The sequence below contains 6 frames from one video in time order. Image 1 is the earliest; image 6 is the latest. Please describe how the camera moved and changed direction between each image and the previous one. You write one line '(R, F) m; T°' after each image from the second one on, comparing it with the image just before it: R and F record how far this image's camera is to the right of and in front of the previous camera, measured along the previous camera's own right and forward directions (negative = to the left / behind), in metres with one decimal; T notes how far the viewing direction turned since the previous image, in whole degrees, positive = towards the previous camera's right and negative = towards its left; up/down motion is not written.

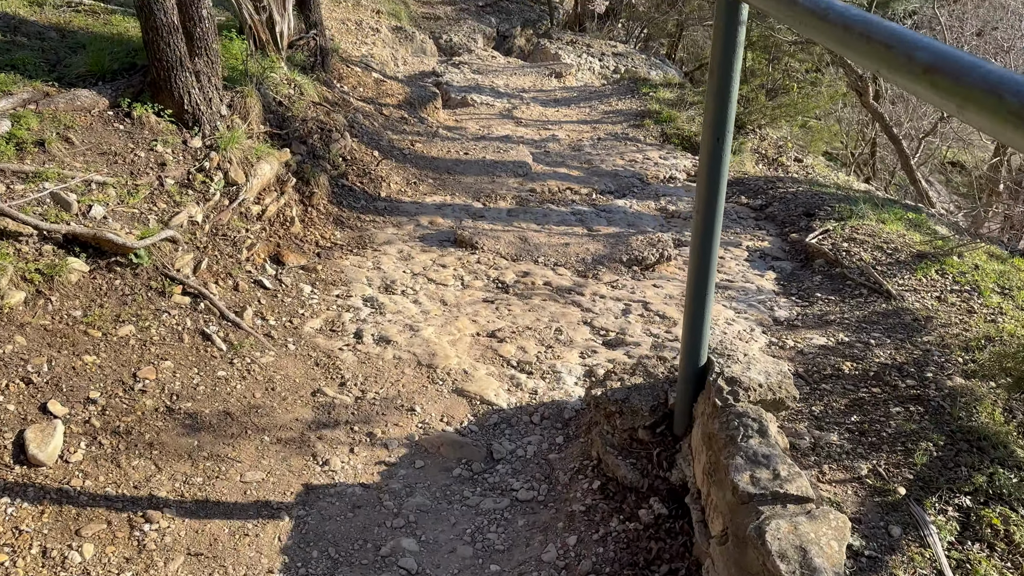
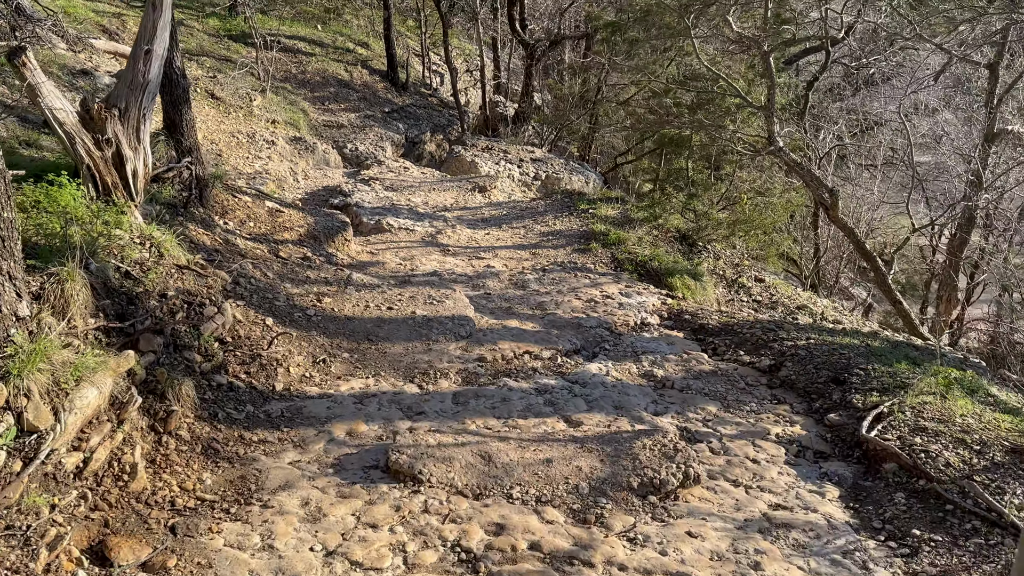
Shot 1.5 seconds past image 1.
(-0.2, +1.3) m; +7°
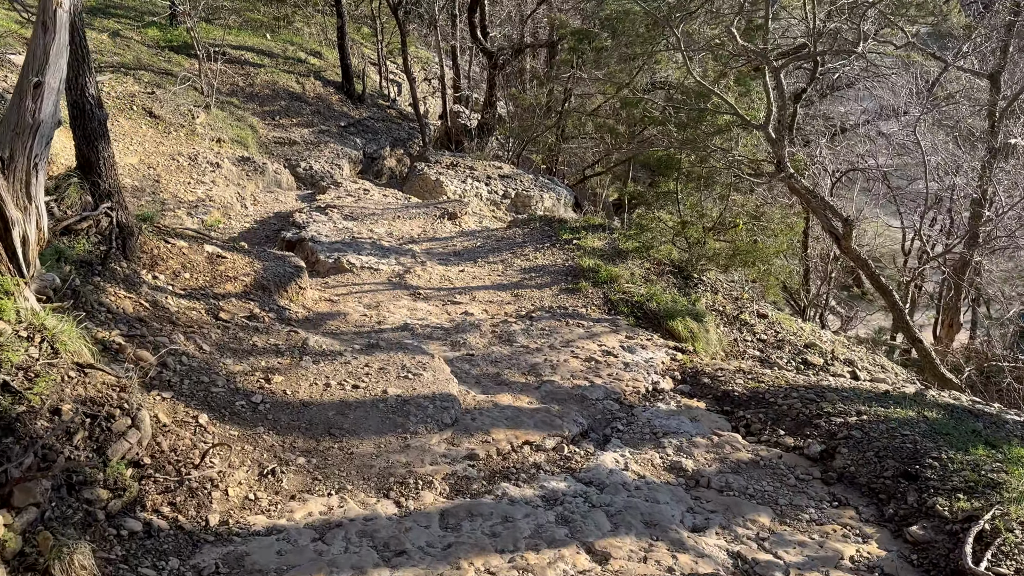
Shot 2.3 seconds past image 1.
(-0.2, +0.8) m; +3°
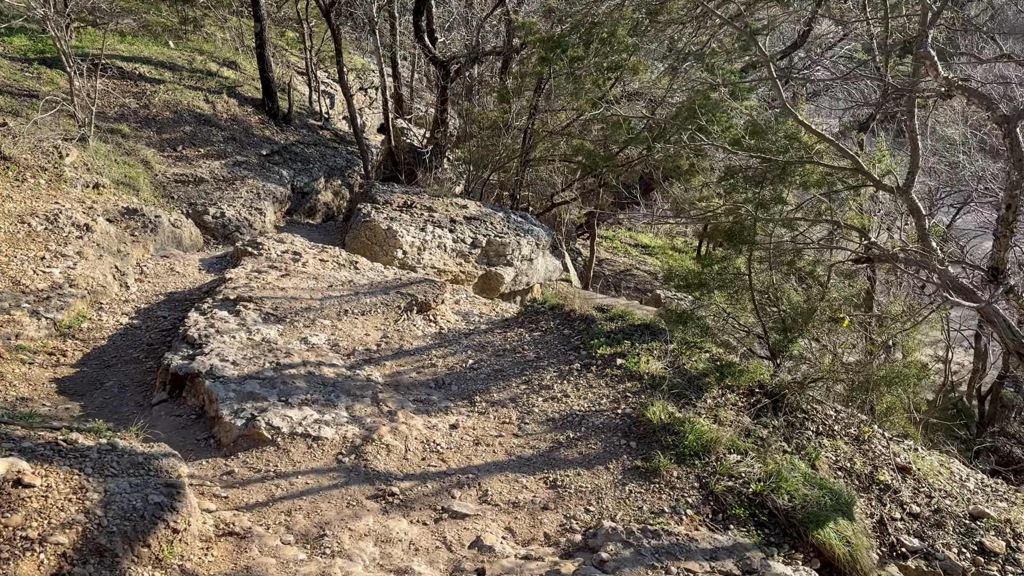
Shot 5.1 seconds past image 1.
(-0.4, +2.6) m; +4°
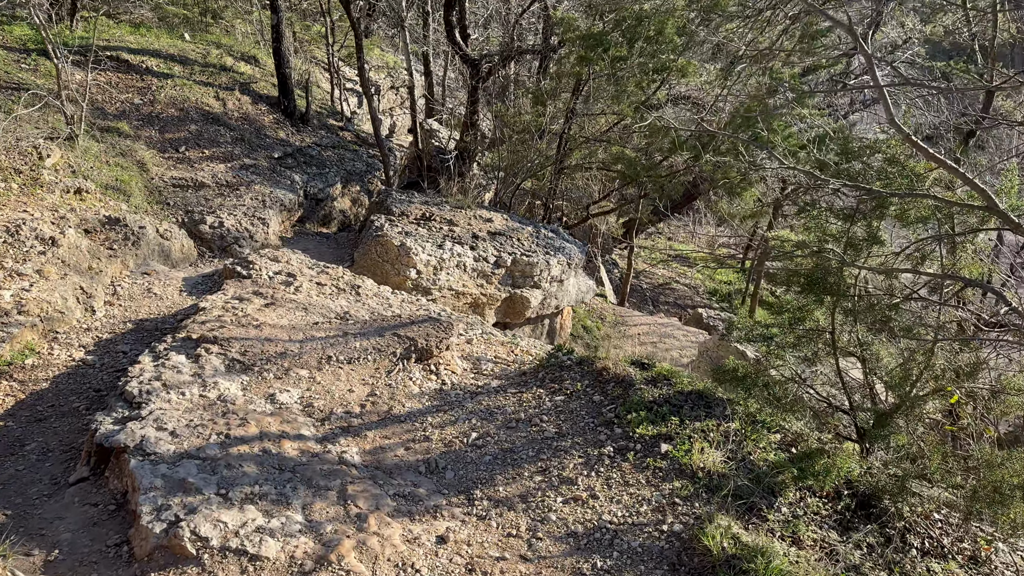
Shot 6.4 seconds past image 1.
(+0.1, +1.1) m; -3°
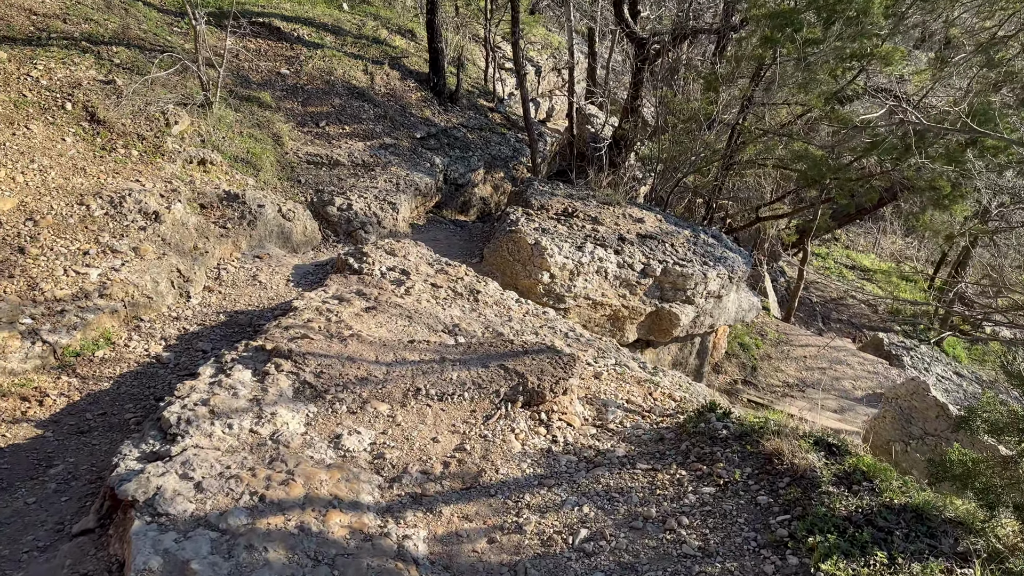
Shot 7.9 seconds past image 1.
(0.0, +1.2) m; -11°
